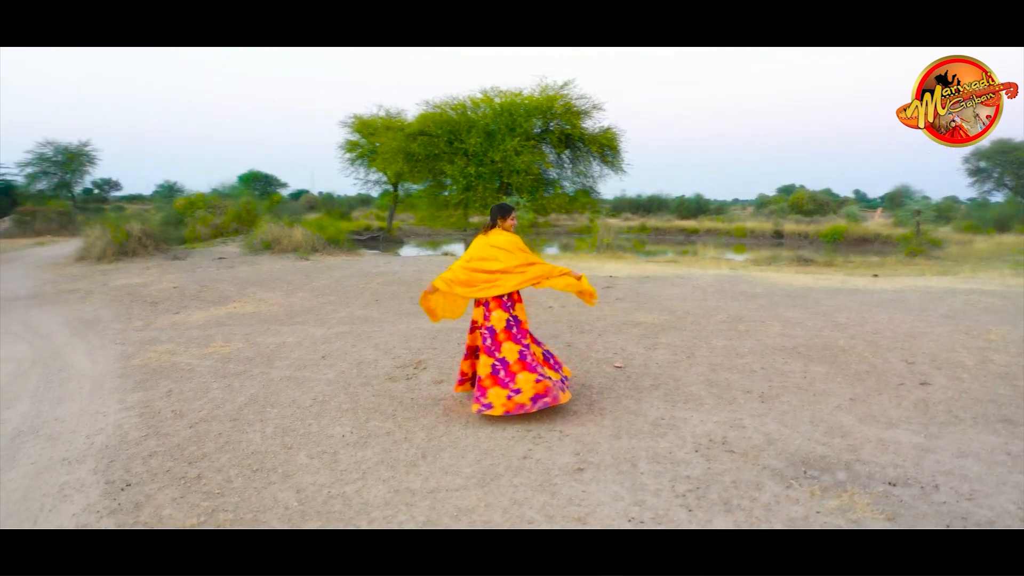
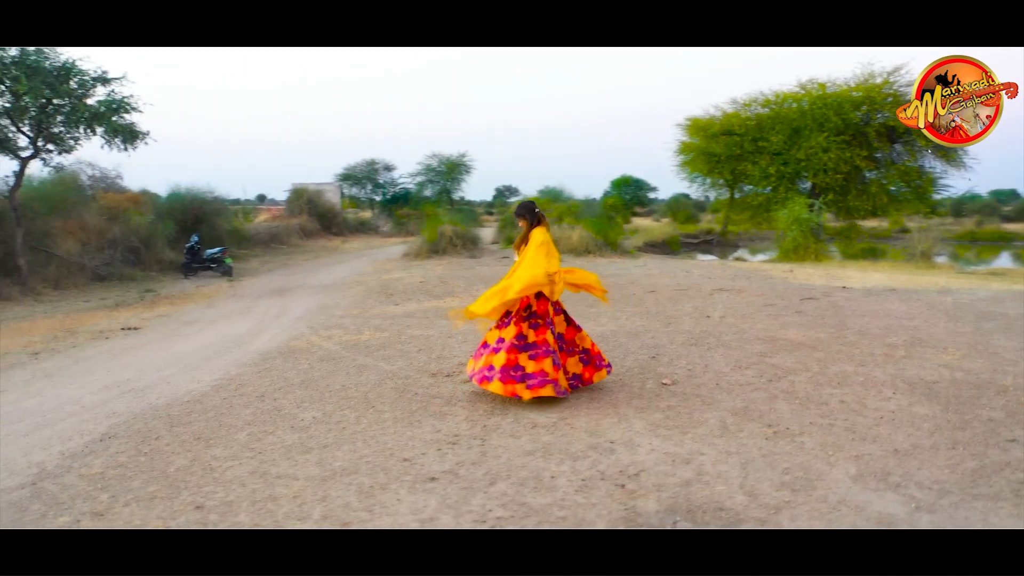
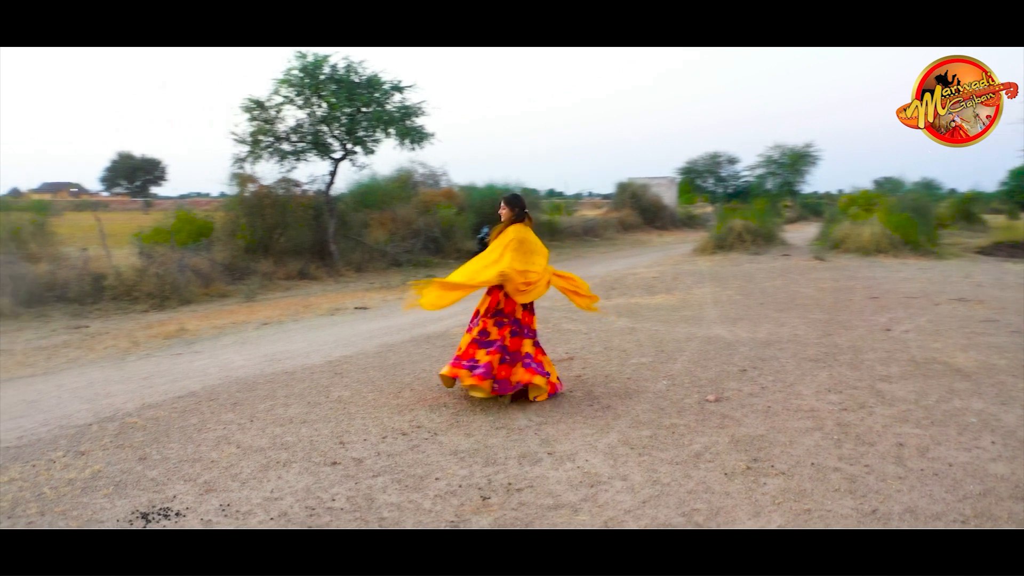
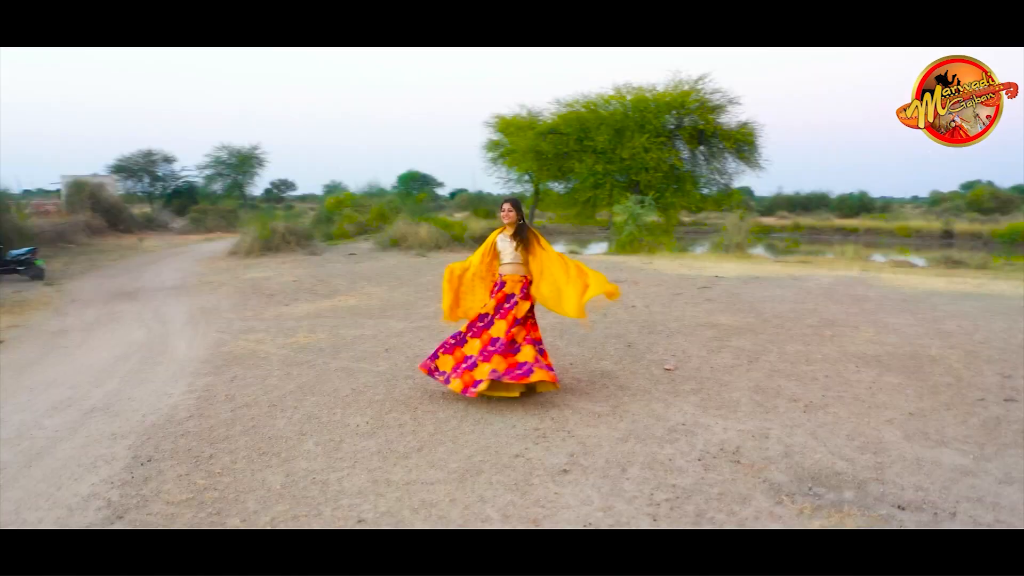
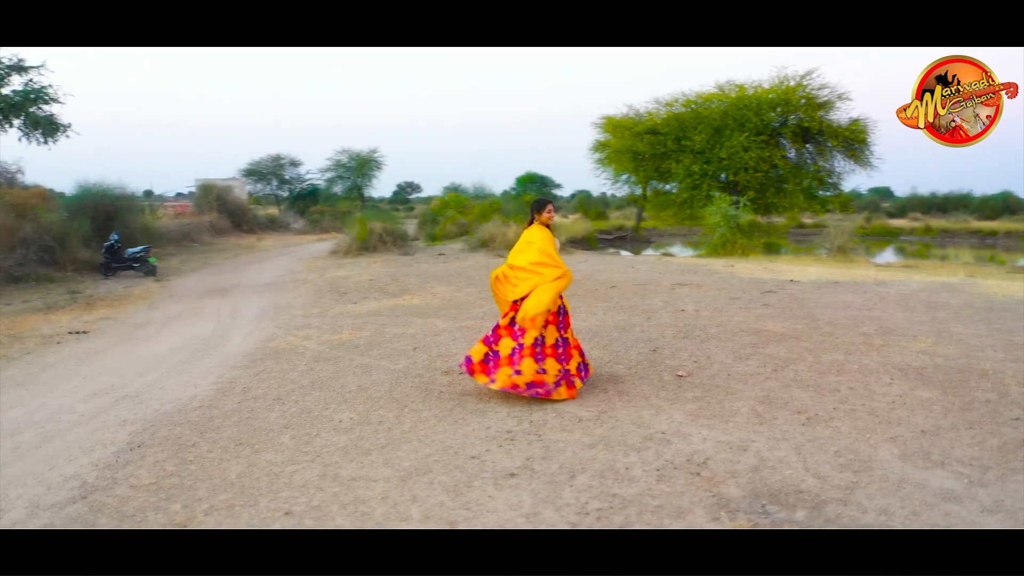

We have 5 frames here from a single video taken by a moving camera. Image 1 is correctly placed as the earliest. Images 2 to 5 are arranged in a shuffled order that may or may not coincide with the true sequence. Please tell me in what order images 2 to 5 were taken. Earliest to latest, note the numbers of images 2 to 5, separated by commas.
4, 5, 2, 3
